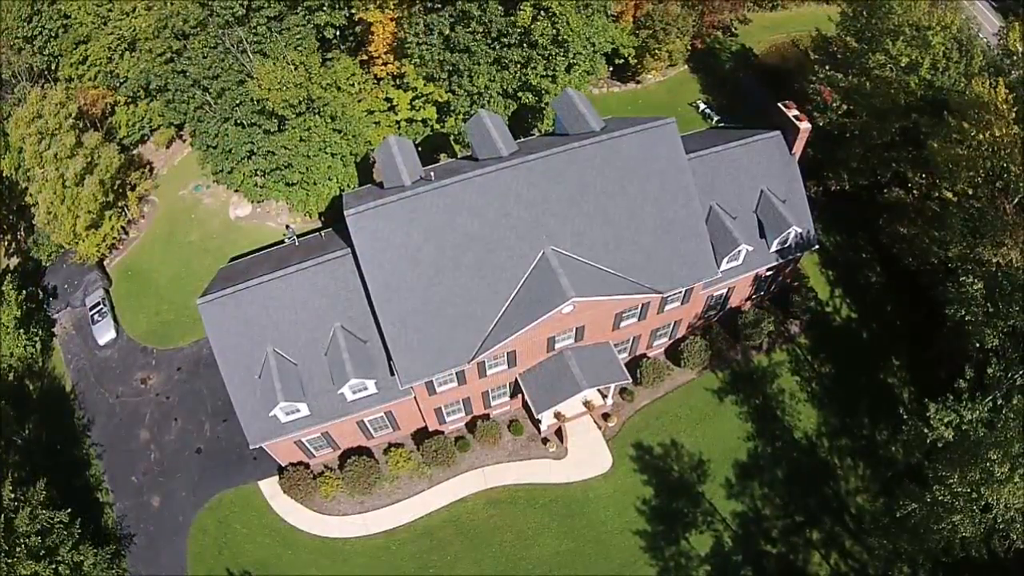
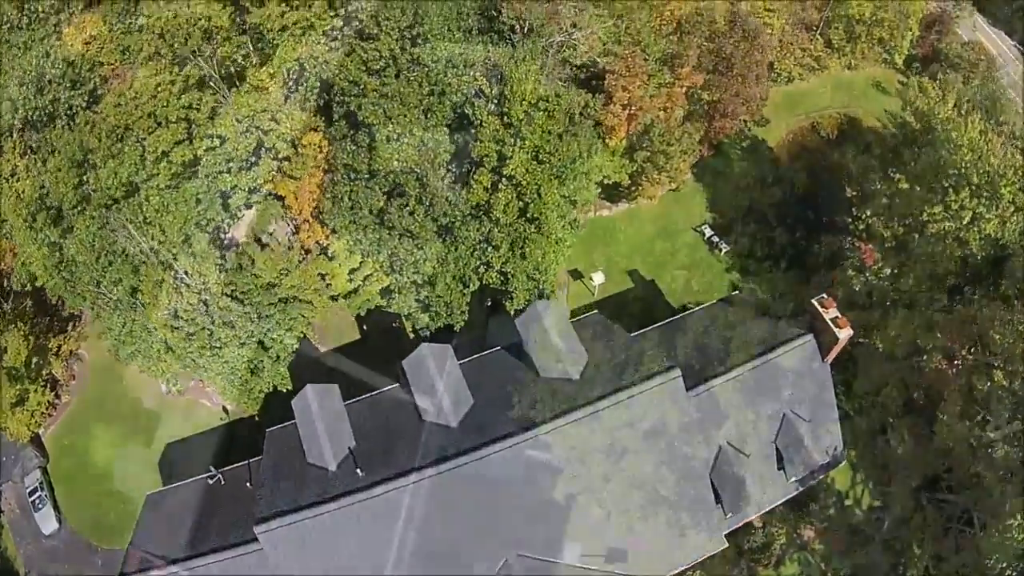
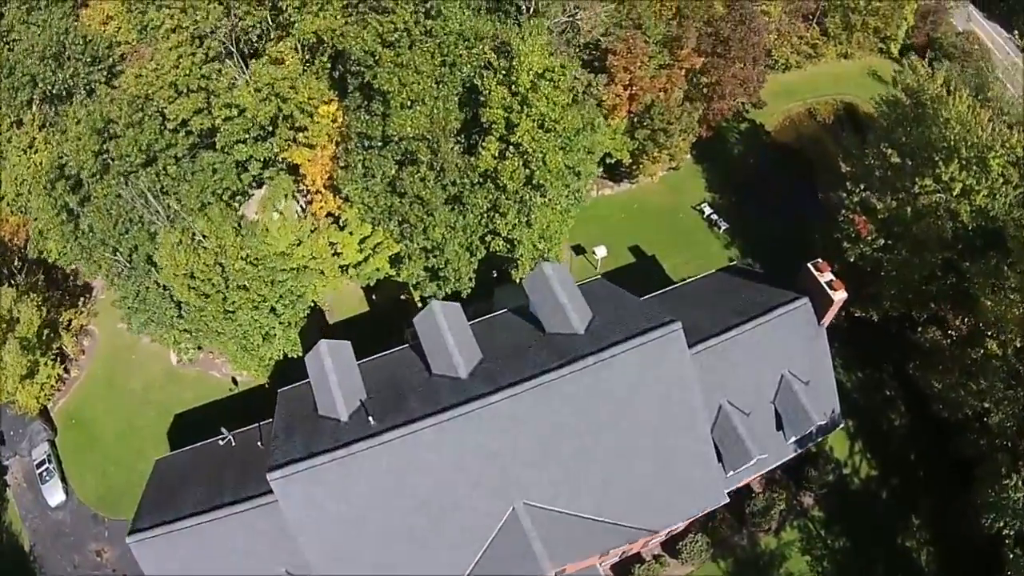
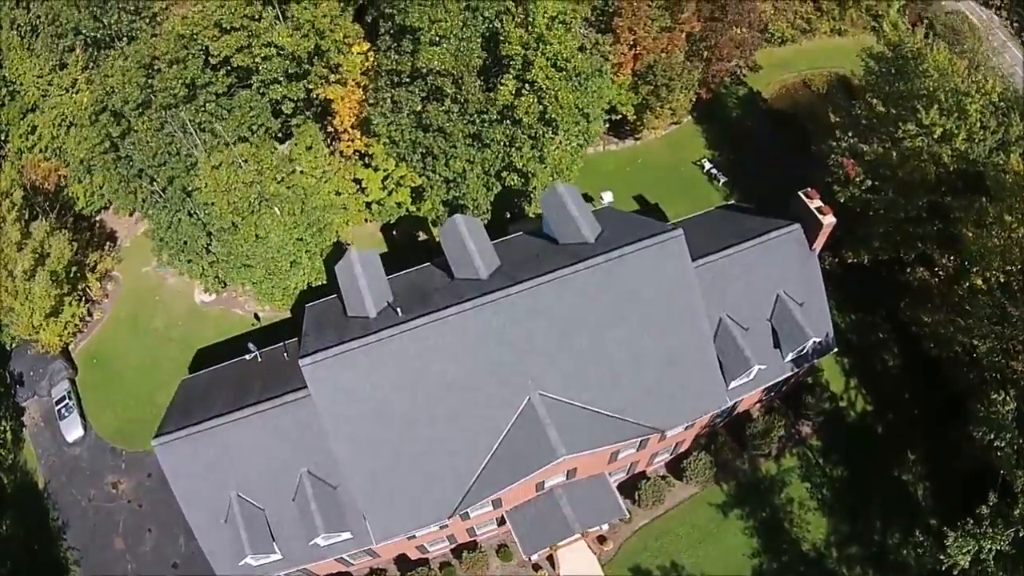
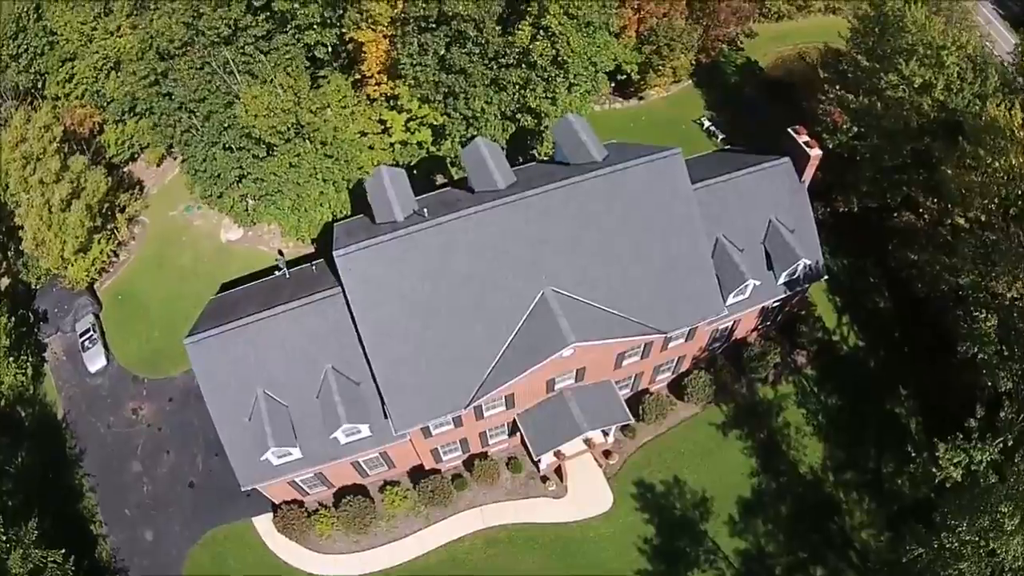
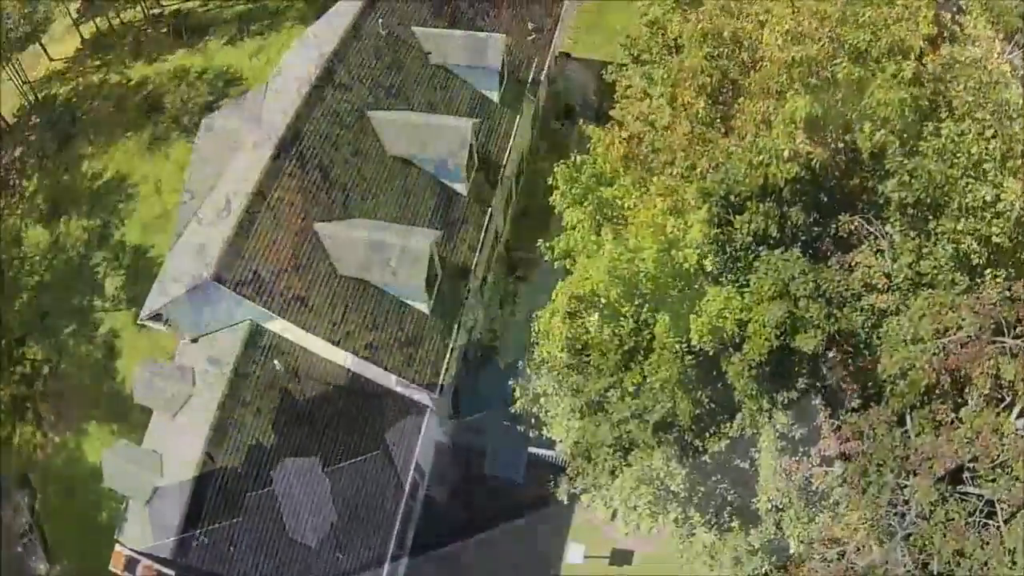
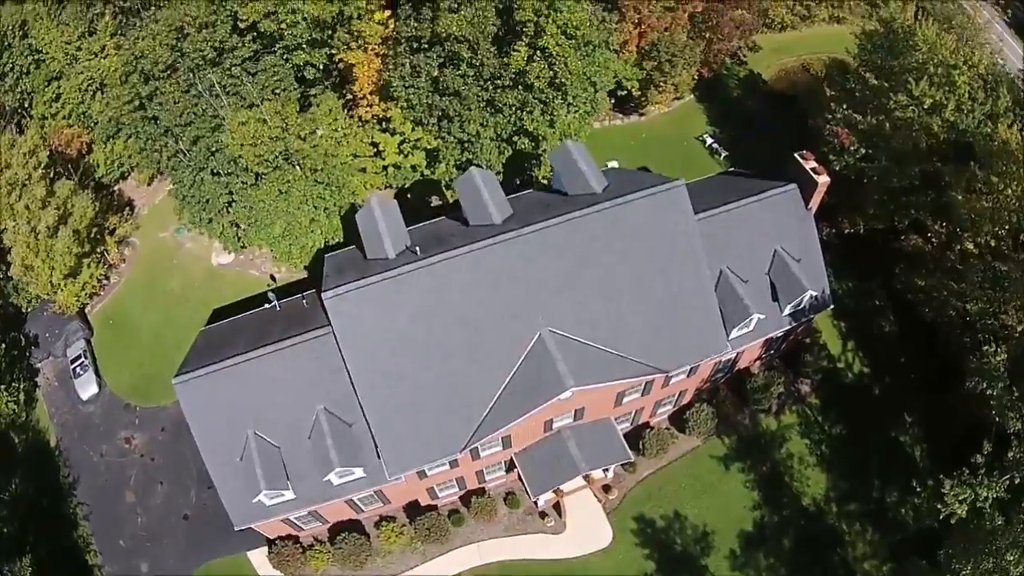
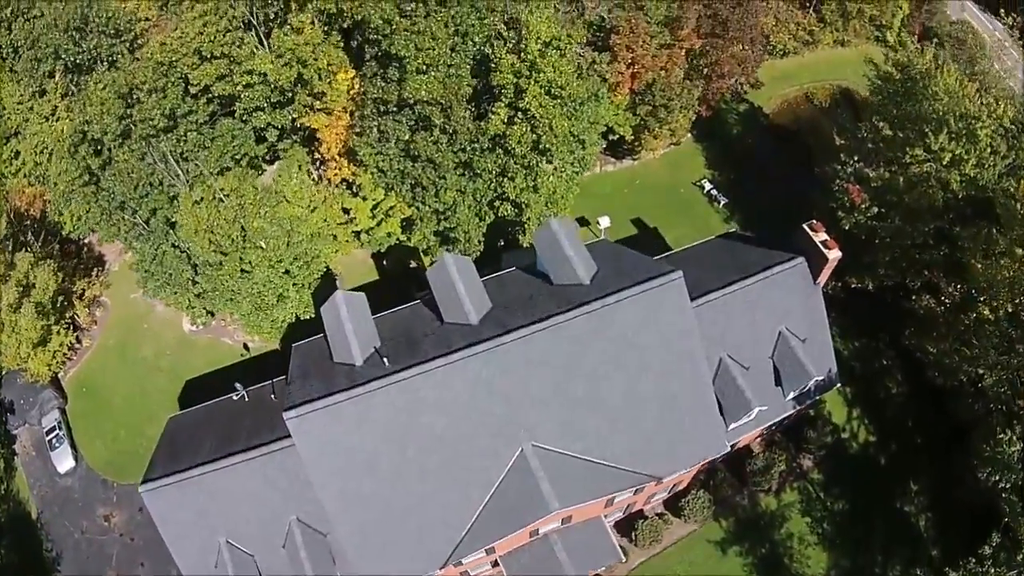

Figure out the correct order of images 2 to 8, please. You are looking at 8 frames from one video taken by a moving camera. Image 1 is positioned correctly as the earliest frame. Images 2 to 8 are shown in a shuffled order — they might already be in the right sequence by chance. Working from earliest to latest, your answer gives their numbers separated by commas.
5, 7, 4, 8, 3, 2, 6
